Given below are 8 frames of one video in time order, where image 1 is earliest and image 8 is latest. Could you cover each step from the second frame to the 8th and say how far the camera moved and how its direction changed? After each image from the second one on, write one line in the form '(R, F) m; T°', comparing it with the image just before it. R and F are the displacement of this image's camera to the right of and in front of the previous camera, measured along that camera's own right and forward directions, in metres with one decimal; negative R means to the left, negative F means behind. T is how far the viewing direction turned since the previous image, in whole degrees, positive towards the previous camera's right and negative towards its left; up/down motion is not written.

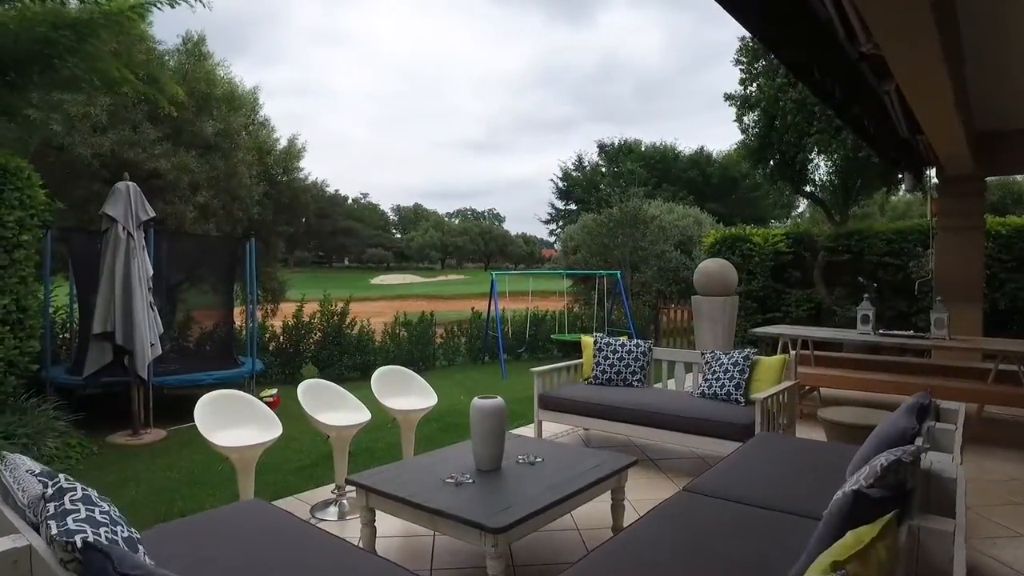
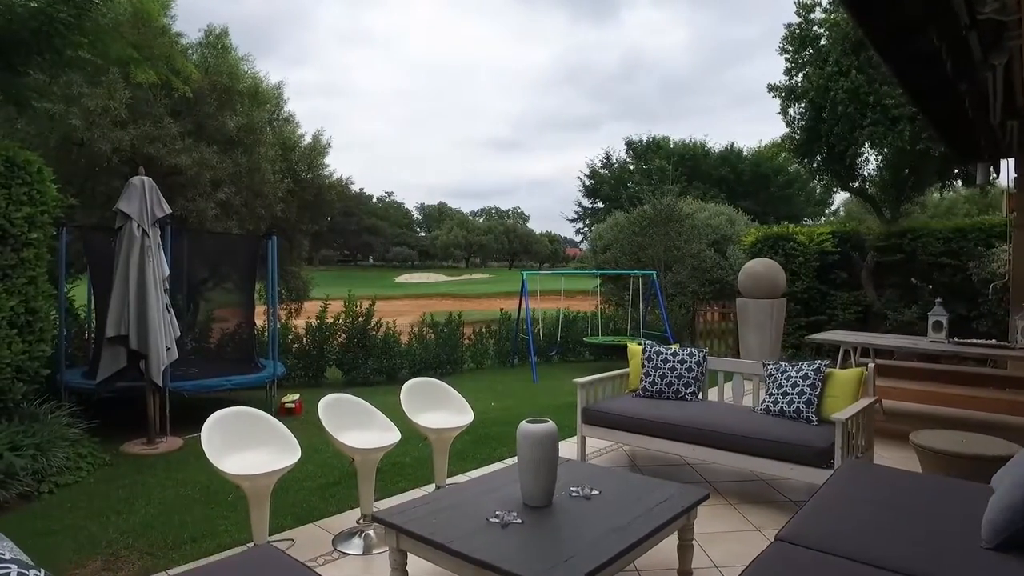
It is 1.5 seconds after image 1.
(-0.1, +0.4) m; -2°
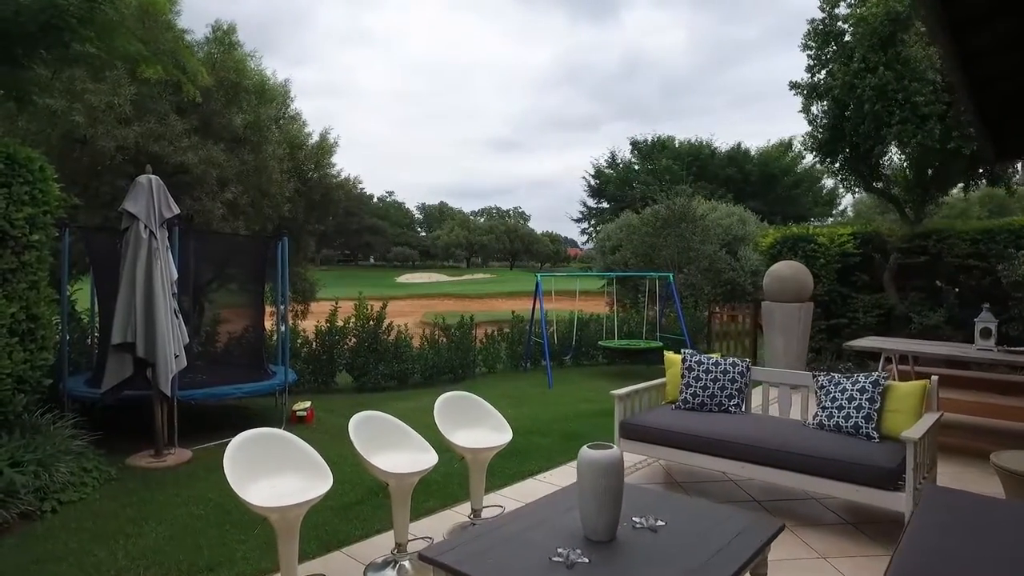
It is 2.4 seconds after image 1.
(-0.2, +0.2) m; 0°
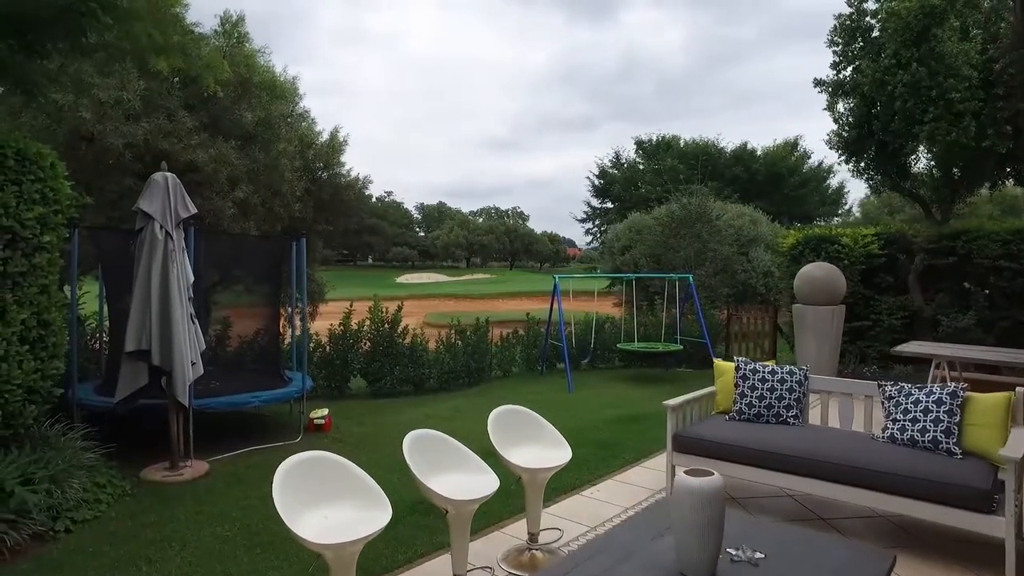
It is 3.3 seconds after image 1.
(-0.3, +0.2) m; 0°
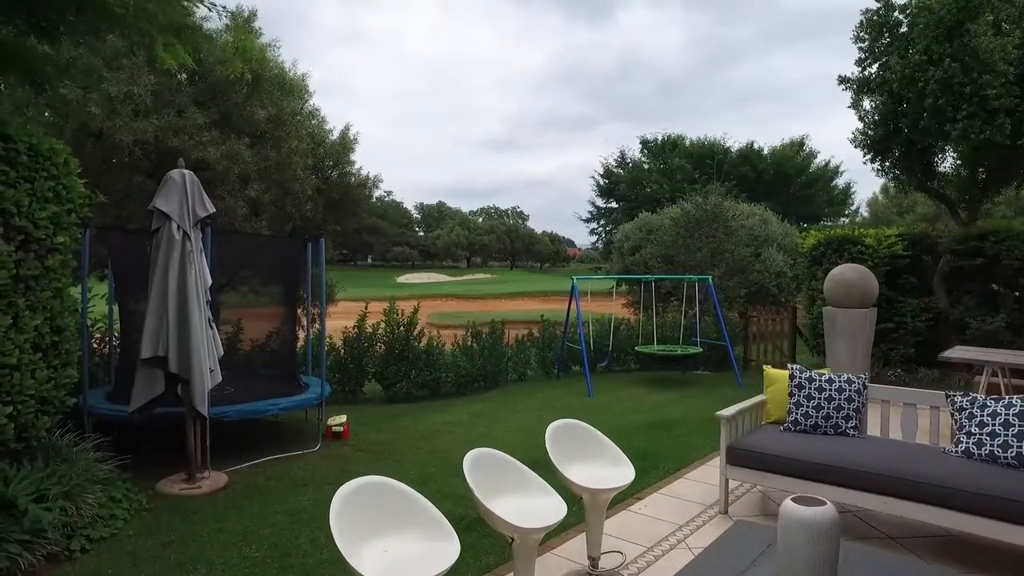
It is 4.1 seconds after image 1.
(-0.2, +0.2) m; 0°
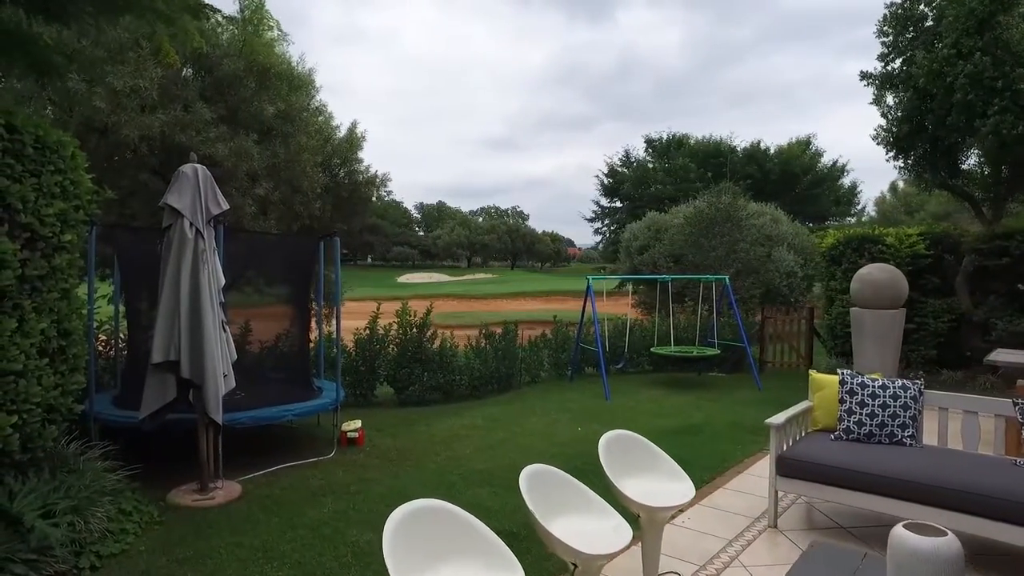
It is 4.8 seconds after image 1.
(-0.2, +0.2) m; 0°
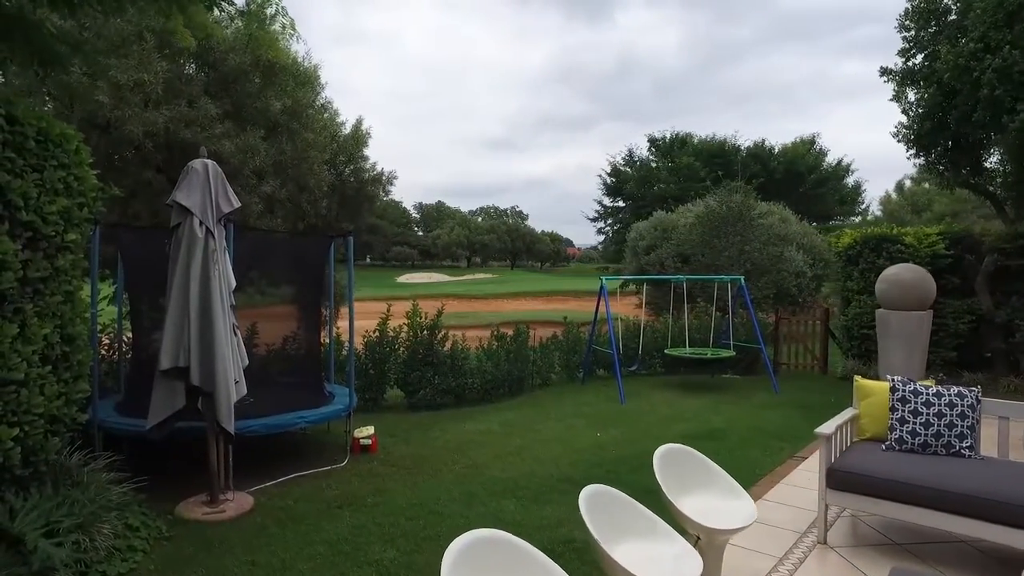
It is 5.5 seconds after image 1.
(-0.2, +0.2) m; 0°
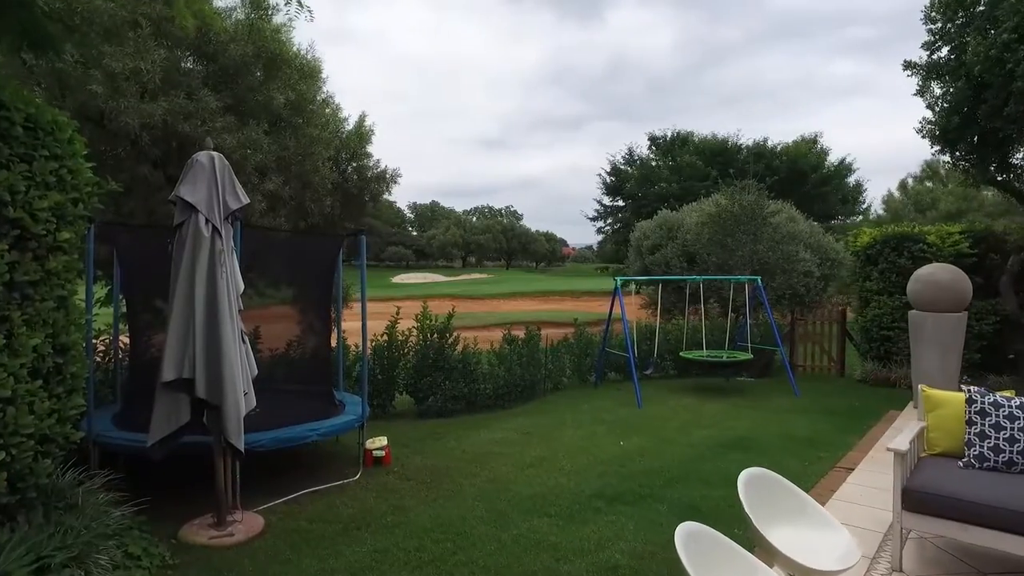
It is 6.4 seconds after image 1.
(-0.2, +0.3) m; +1°
